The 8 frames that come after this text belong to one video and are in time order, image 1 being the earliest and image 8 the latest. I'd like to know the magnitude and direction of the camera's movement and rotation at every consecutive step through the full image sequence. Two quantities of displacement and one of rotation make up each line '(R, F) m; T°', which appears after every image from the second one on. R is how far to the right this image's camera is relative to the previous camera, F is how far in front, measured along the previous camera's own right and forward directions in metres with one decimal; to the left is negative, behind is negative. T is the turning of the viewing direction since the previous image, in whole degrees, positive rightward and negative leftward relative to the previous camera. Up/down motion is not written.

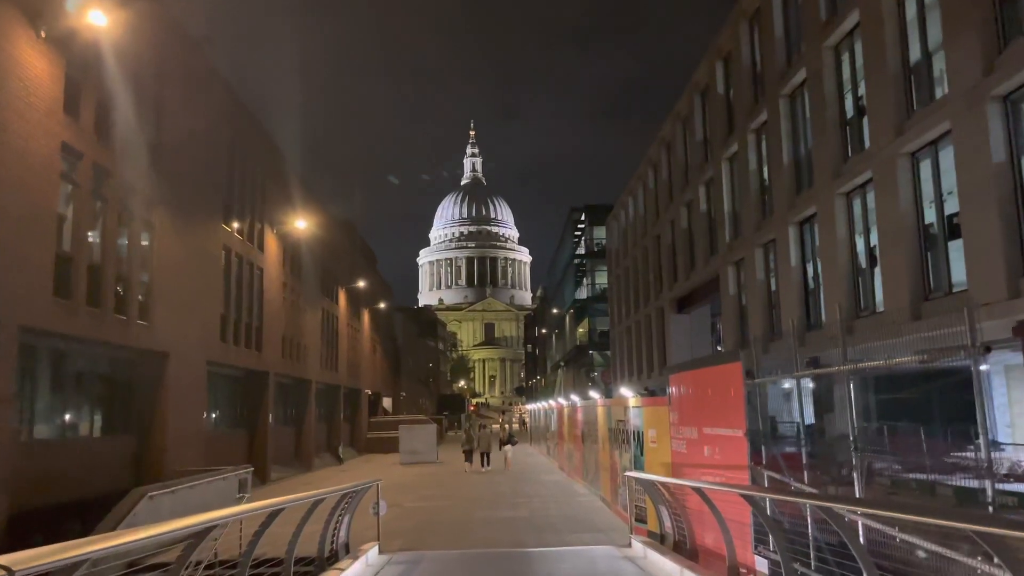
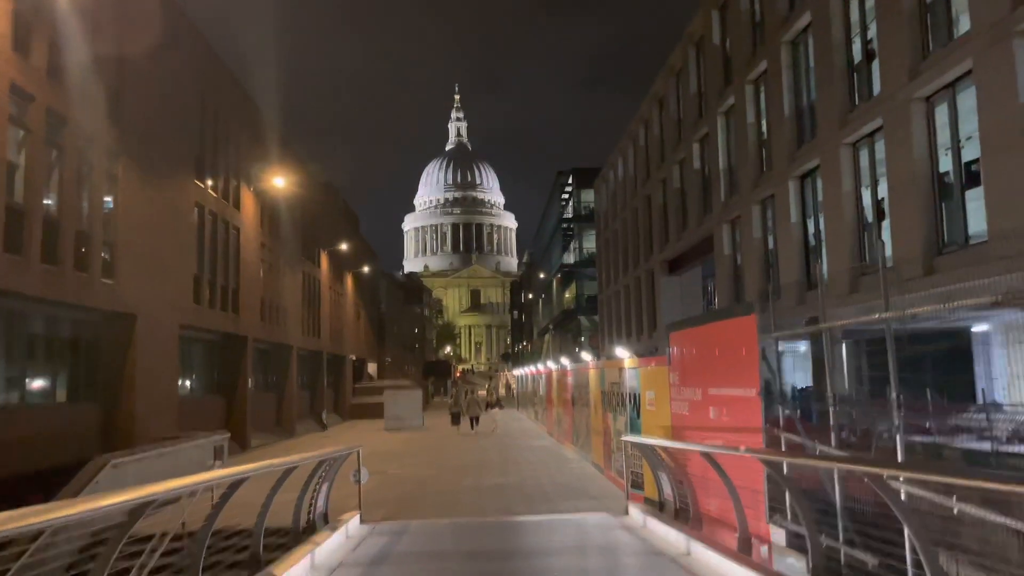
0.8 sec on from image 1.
(-0.1, +0.9) m; +1°
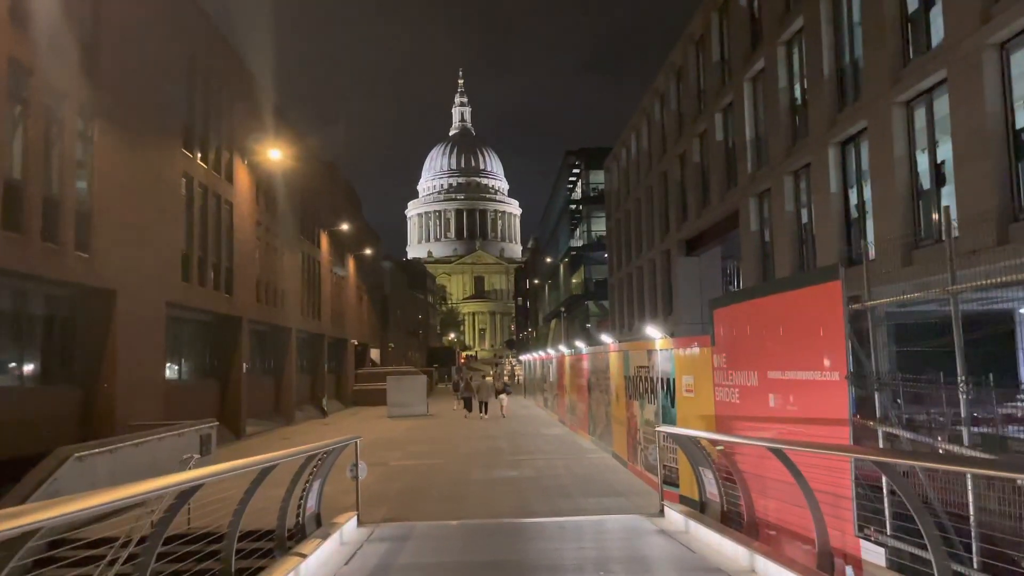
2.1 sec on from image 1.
(-0.2, +1.5) m; 0°
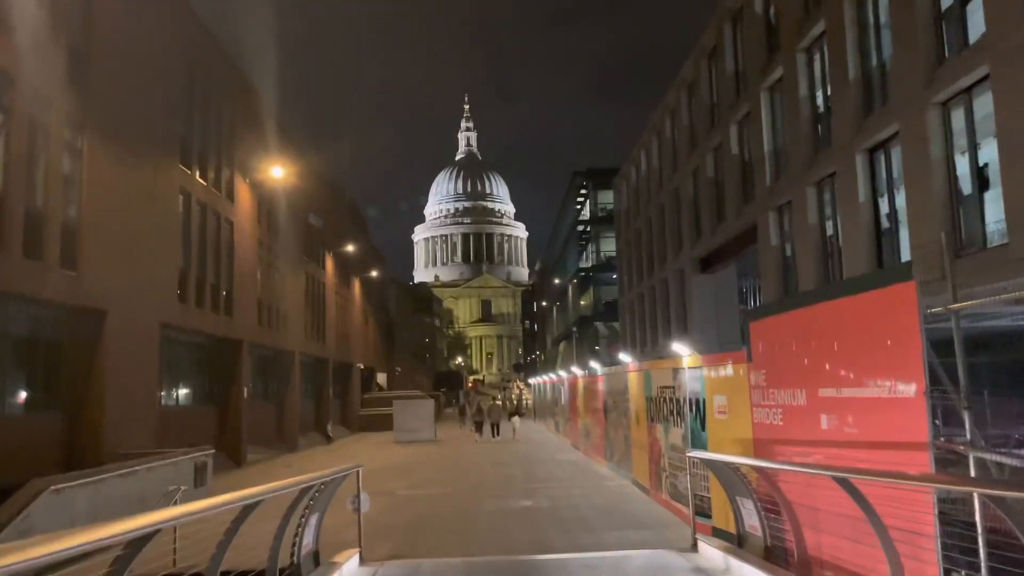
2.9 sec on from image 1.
(-0.1, +0.9) m; 0°
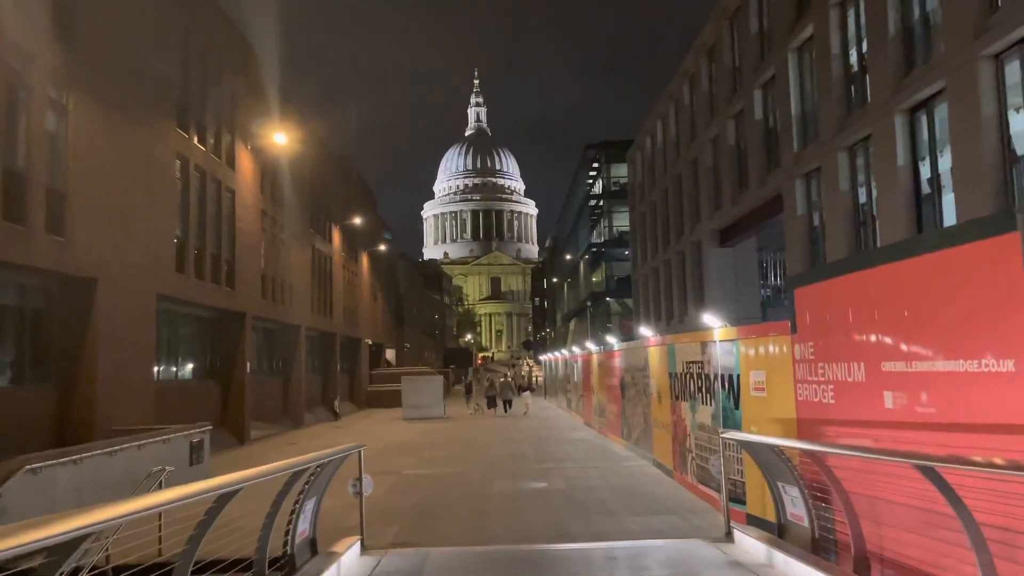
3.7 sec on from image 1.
(-0.1, +0.9) m; -1°
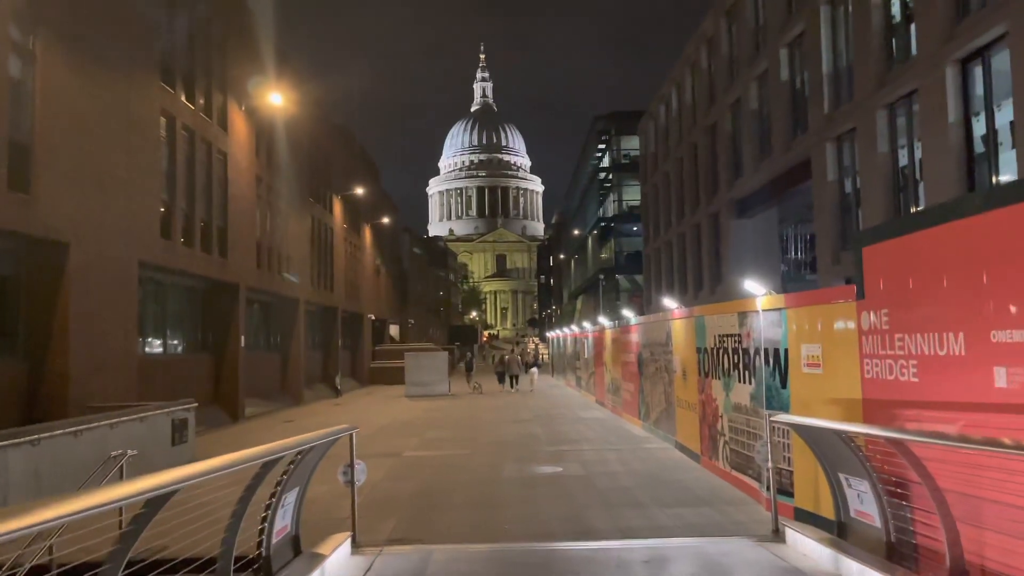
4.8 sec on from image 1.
(-0.1, +1.3) m; 0°
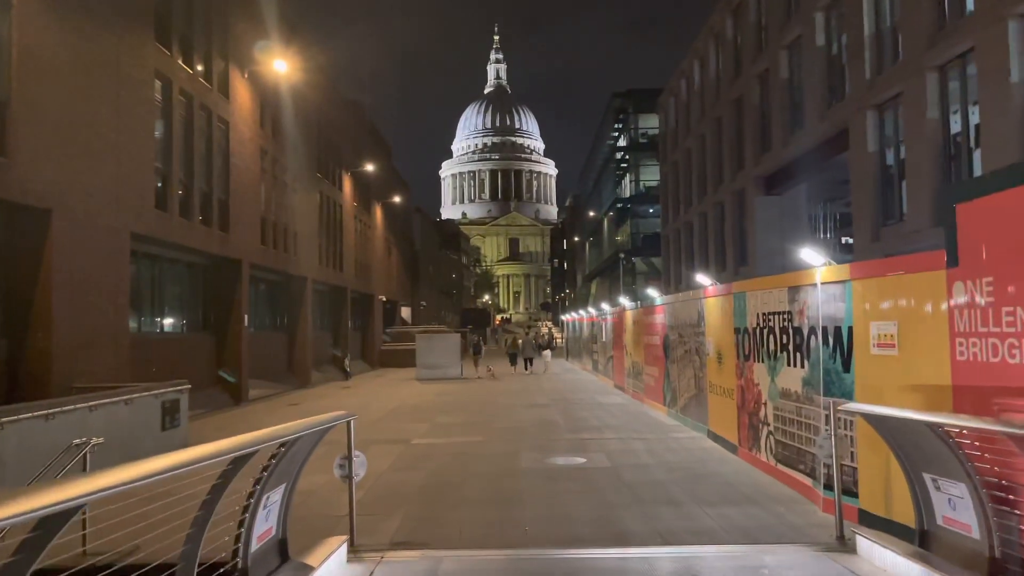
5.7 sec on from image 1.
(-0.1, +1.1) m; -1°
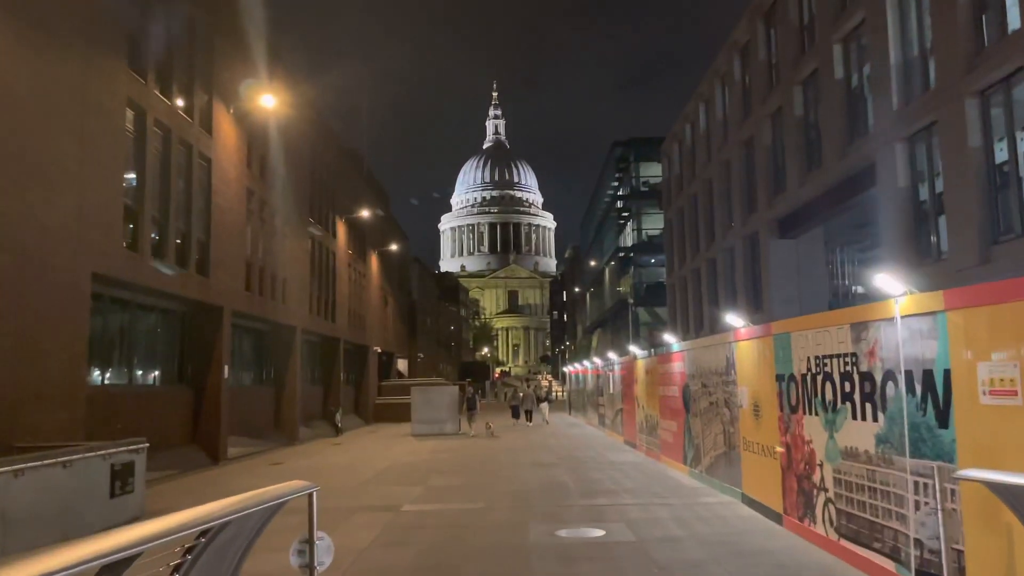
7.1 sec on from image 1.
(-0.1, +1.5) m; 0°
